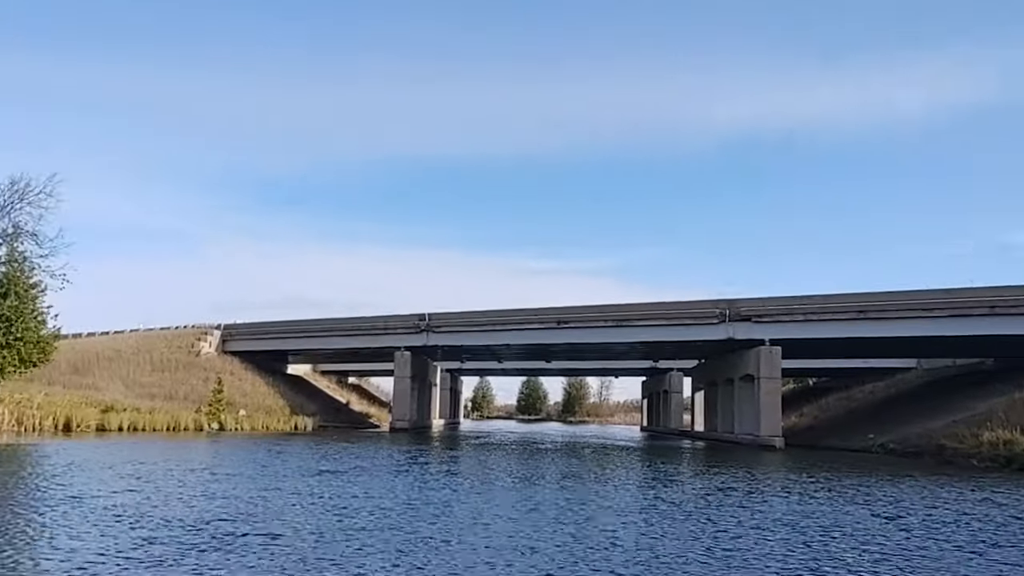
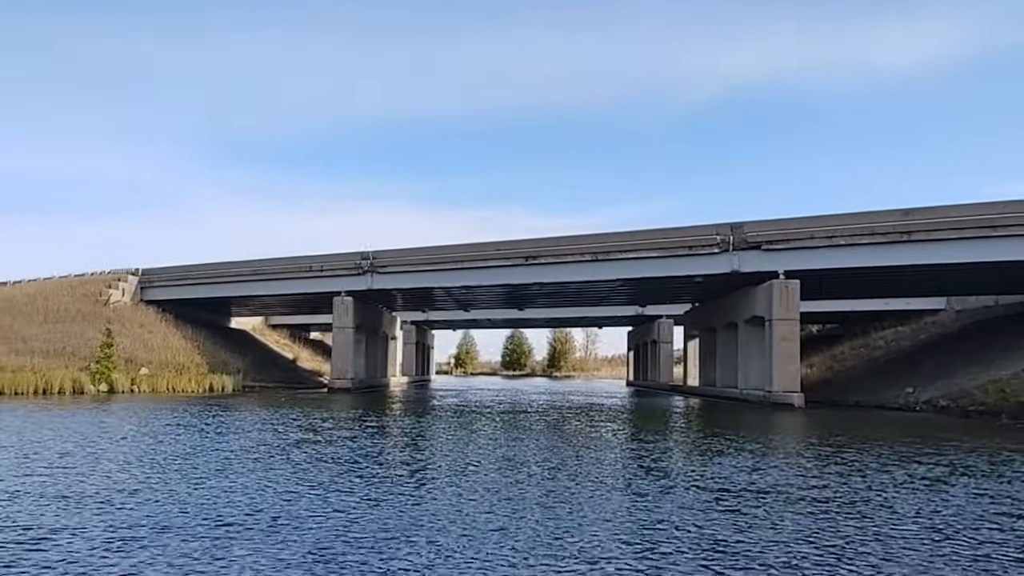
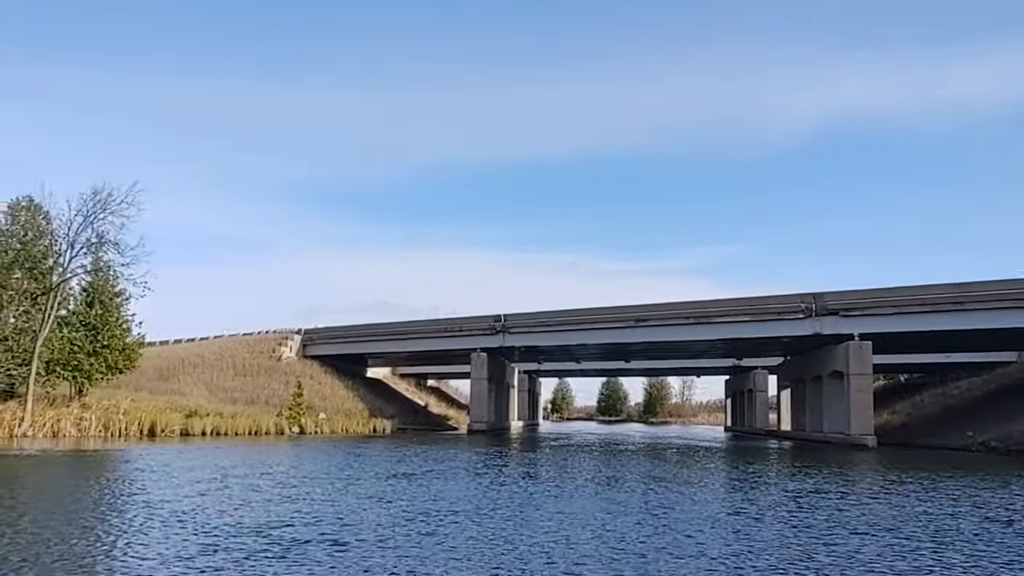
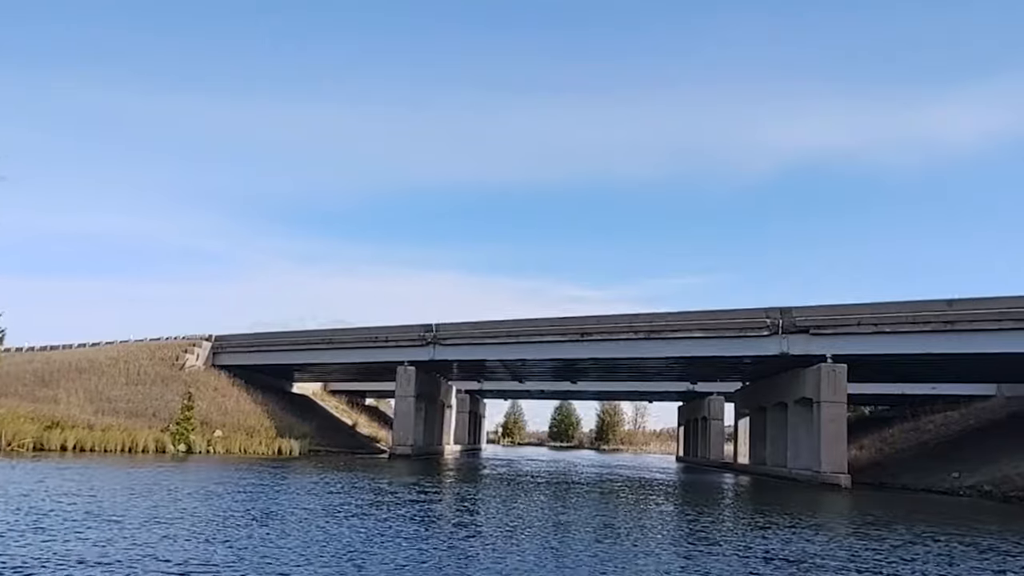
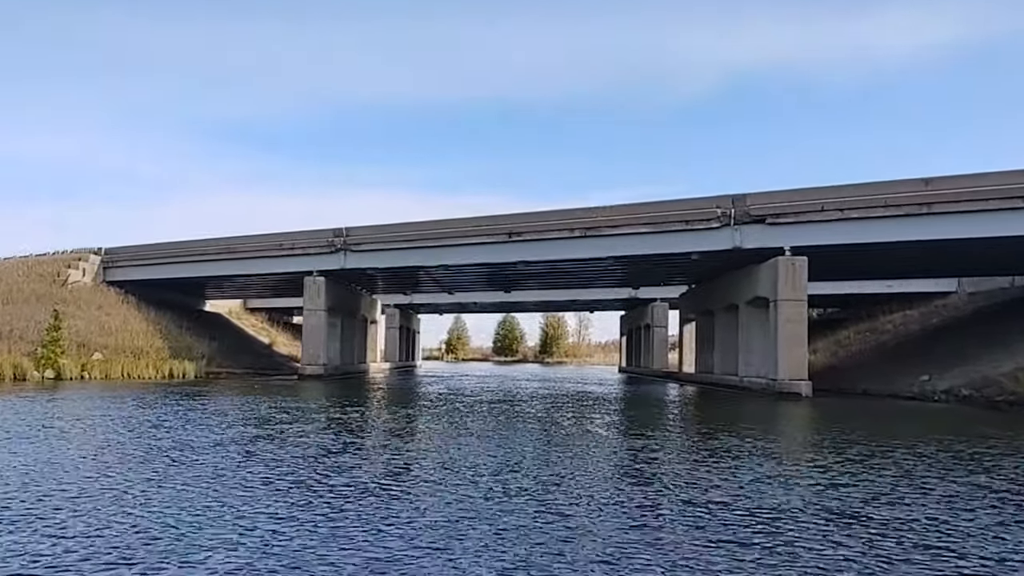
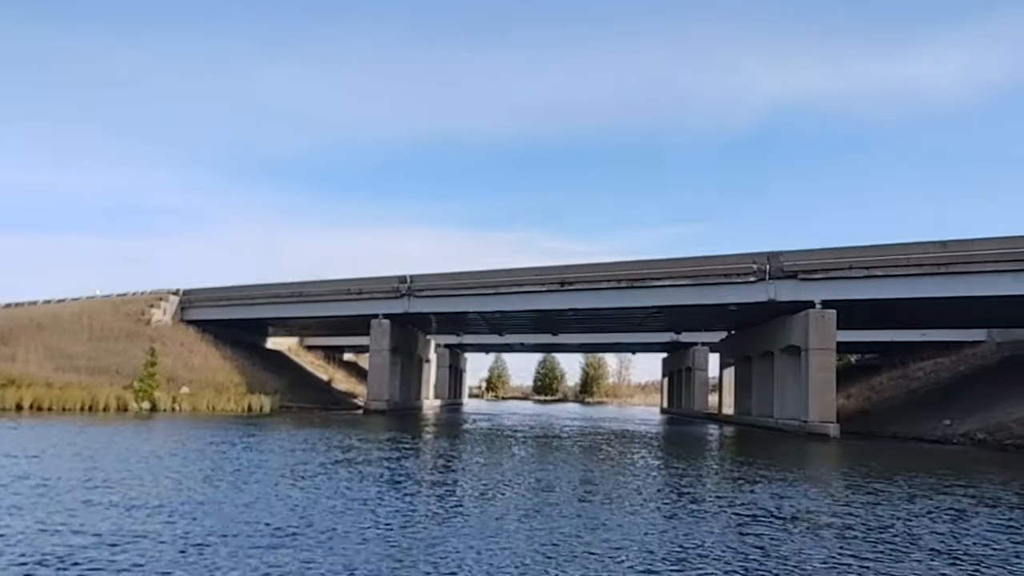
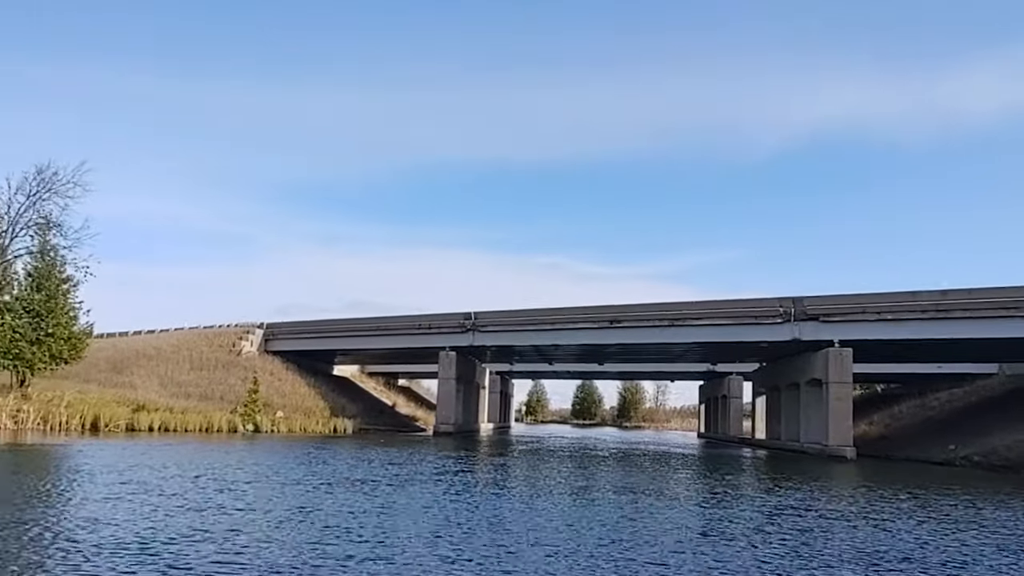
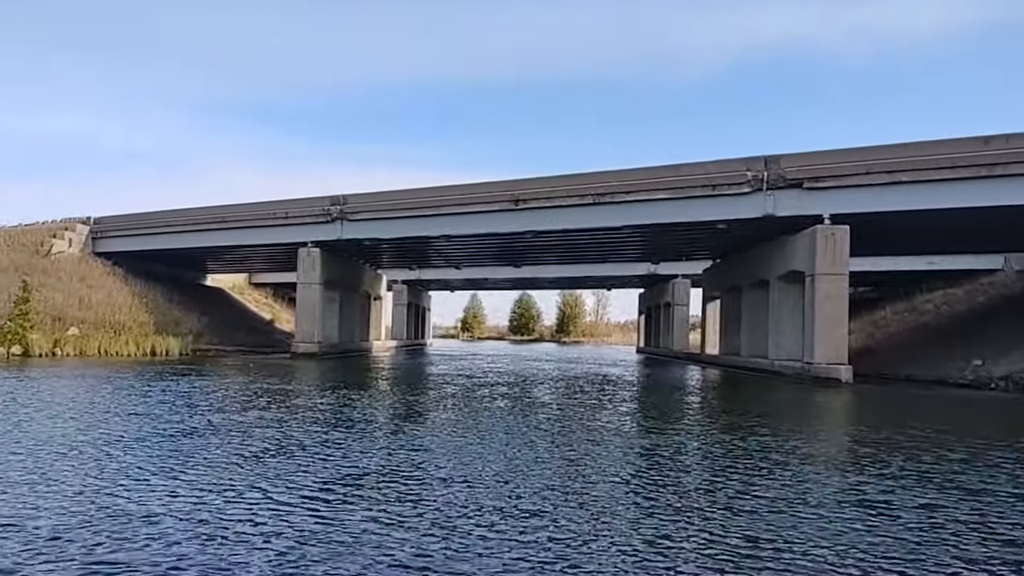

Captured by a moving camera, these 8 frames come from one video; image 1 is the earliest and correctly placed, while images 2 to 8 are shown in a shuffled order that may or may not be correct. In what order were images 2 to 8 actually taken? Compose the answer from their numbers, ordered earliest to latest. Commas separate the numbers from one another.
3, 7, 4, 6, 2, 5, 8
